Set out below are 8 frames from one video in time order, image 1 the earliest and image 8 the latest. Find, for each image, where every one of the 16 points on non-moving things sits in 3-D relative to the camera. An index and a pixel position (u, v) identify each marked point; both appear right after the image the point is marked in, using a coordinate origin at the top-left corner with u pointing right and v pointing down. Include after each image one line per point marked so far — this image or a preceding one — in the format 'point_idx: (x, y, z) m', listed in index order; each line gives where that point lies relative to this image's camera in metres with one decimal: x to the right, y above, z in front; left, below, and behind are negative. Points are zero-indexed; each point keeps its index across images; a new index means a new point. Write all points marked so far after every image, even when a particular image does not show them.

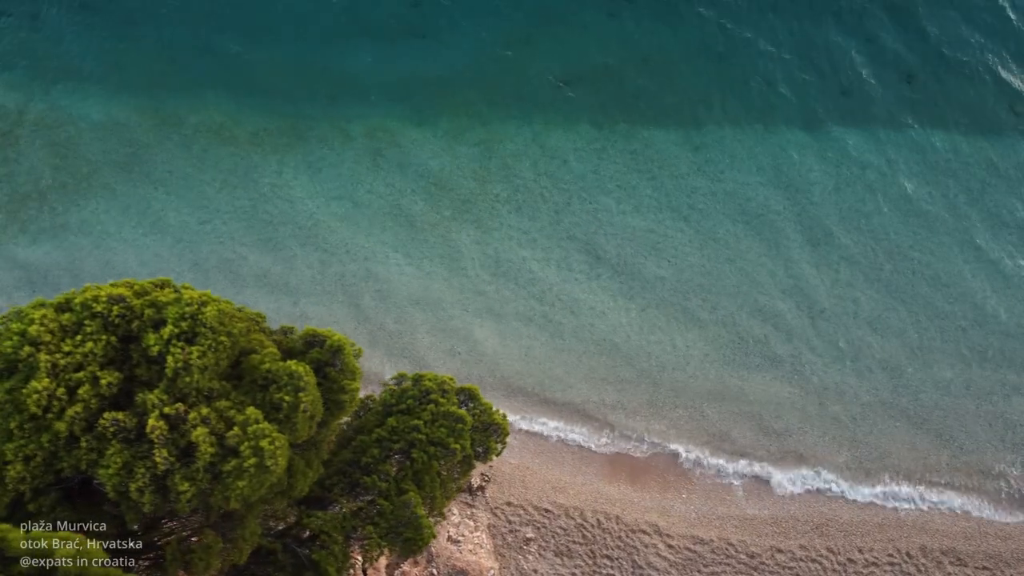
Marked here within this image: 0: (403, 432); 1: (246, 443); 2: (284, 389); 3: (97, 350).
0: (-2.6, -3.4, +16.3) m
1: (-4.7, -2.8, +12.5) m
2: (-4.3, -2.0, +13.3) m
3: (-7.7, -1.1, +12.8) m
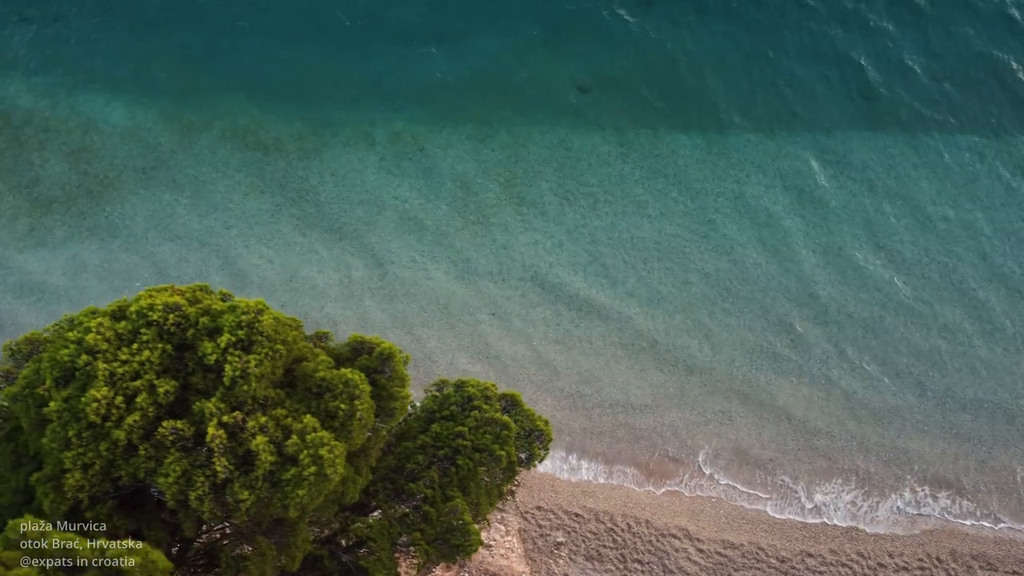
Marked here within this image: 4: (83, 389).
0: (-1.5, -3.6, +16.3) m
1: (-3.7, -3.0, +12.5) m
2: (-3.3, -2.1, +13.3) m
3: (-6.7, -1.3, +12.9) m
4: (-7.9, -1.9, +12.8) m
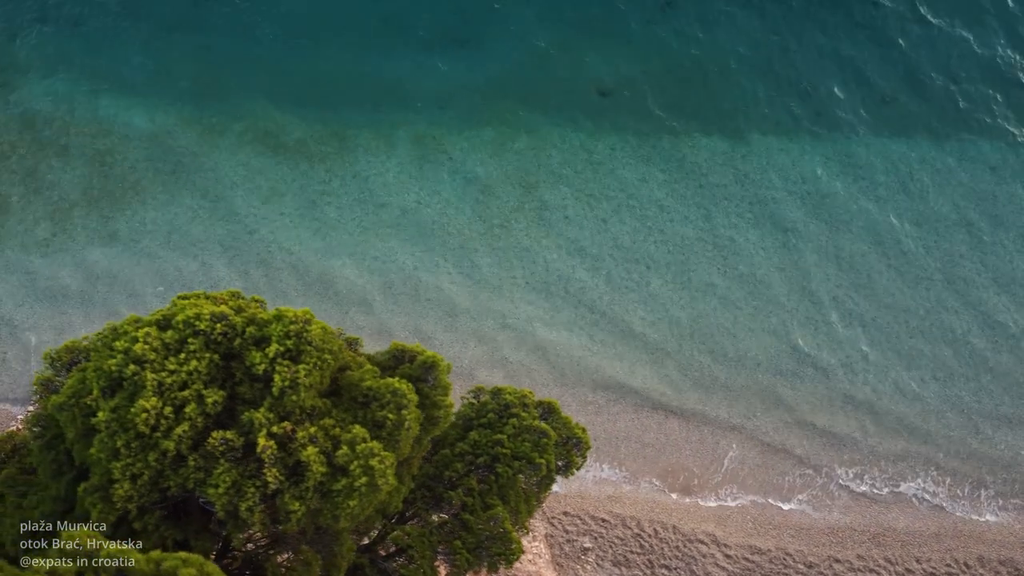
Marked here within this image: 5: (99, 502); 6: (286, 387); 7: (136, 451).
0: (-0.6, -3.7, +16.3) m
1: (-2.8, -3.1, +12.5) m
2: (-2.4, -2.3, +13.3) m
3: (-5.8, -1.5, +12.8) m
4: (-7.0, -2.0, +12.7) m
5: (-7.6, -3.9, +12.7) m
6: (-4.1, -1.8, +12.7) m
7: (-6.8, -3.0, +12.5) m
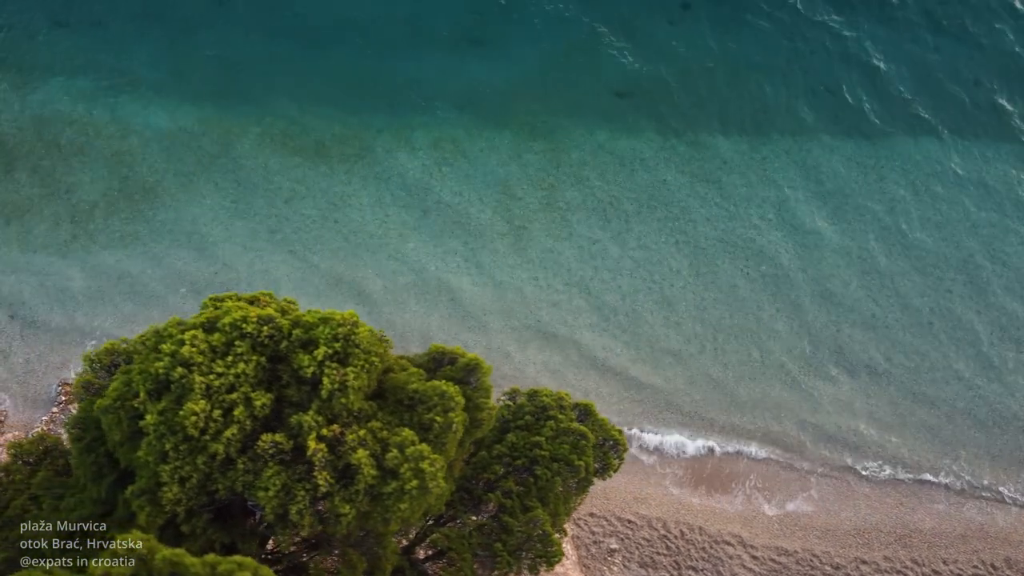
0: (+0.3, -3.8, +16.3) m
1: (-1.9, -3.2, +12.5) m
2: (-1.5, -2.3, +13.3) m
3: (-4.9, -1.5, +12.8) m
4: (-6.1, -2.1, +12.7) m
5: (-6.7, -4.0, +12.7) m
6: (-3.2, -1.9, +12.7) m
7: (-5.9, -3.0, +12.5) m
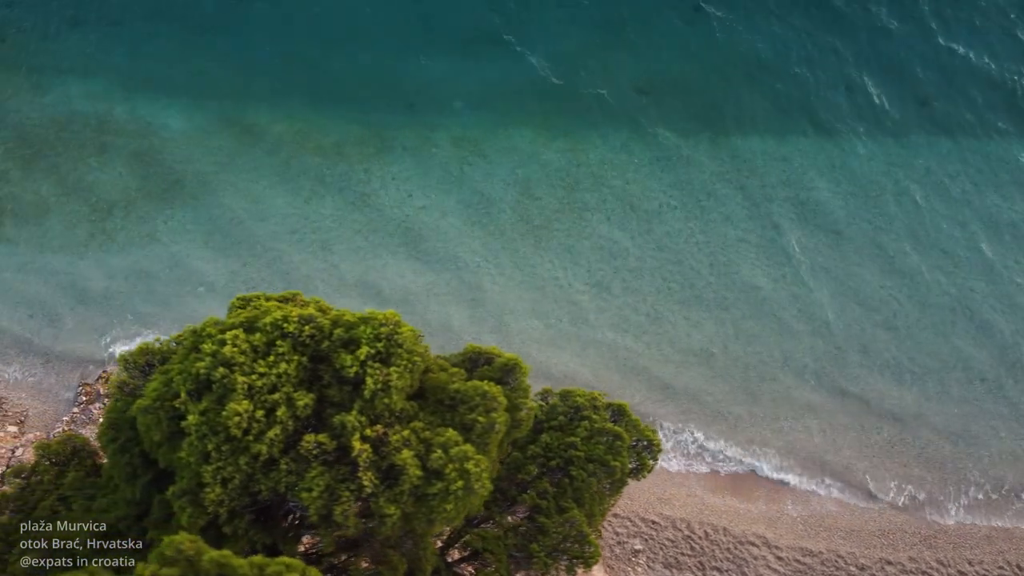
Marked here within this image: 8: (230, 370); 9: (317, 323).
0: (+1.1, -3.8, +16.2) m
1: (-1.1, -3.2, +12.4) m
2: (-0.7, -2.3, +13.2) m
3: (-4.1, -1.5, +12.7) m
4: (-5.3, -2.1, +12.6) m
5: (-5.9, -4.0, +12.6) m
6: (-2.4, -1.9, +12.6) m
7: (-5.1, -3.0, +12.4) m
8: (-5.1, -1.5, +12.6) m
9: (-3.7, -0.7, +13.2) m
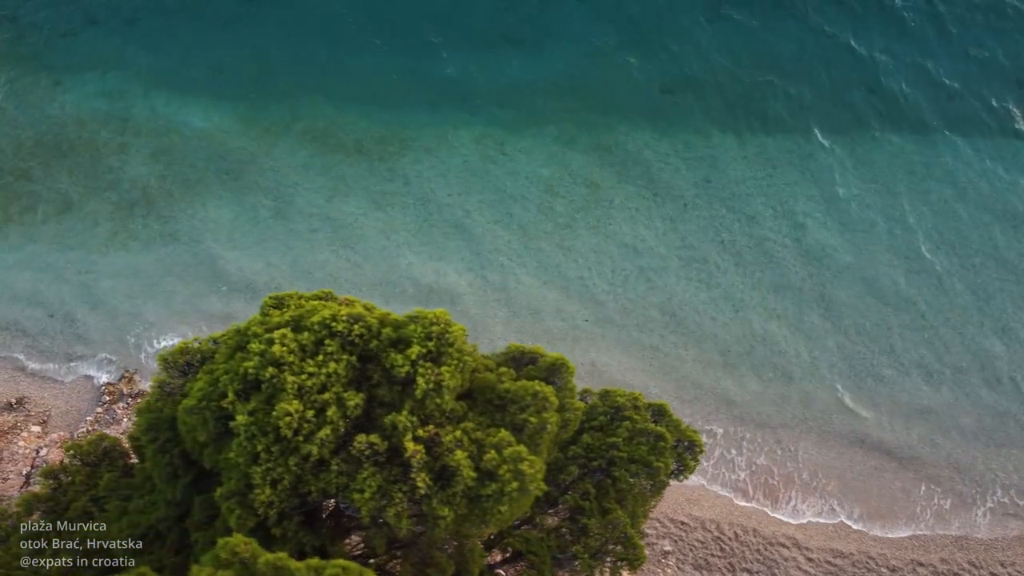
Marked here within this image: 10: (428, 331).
0: (+2.0, -3.7, +16.0) m
1: (-0.1, -3.1, +12.2) m
2: (+0.3, -2.3, +13.0) m
3: (-3.1, -1.5, +12.6) m
4: (-4.4, -2.0, +12.5) m
5: (-5.0, -3.9, +12.4) m
6: (-1.5, -1.8, +12.4) m
7: (-4.2, -3.0, +12.3) m
8: (-4.2, -1.5, +12.4) m
9: (-2.8, -0.6, +13.0) m
10: (-1.6, -0.8, +12.8) m
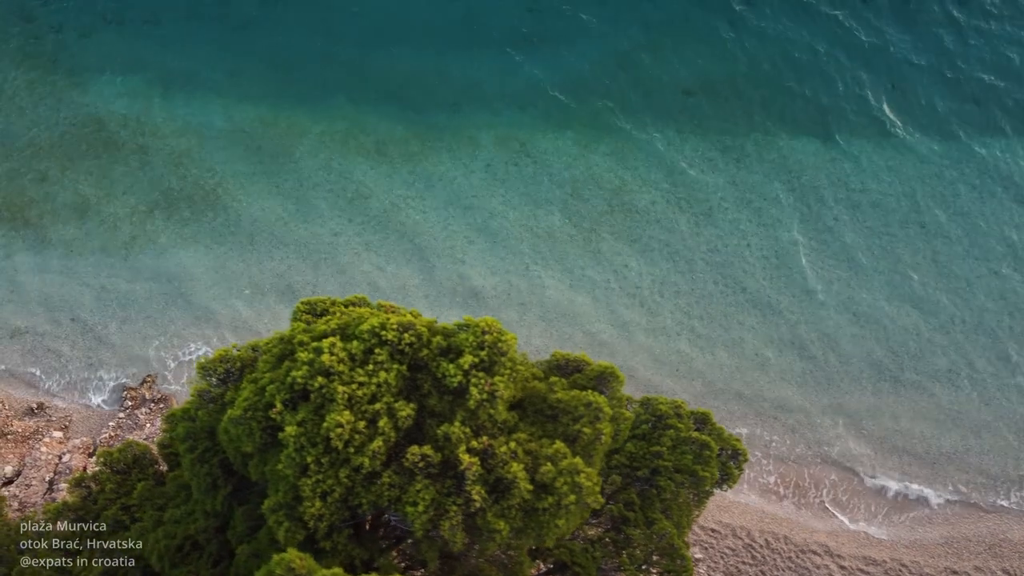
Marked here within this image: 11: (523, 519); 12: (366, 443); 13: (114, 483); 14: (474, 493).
0: (+3.0, -3.9, +15.8) m
1: (+0.8, -3.3, +11.9) m
2: (+1.2, -2.4, +12.8) m
3: (-2.2, -1.6, +12.3) m
4: (-3.4, -2.2, +12.2) m
5: (-4.0, -4.1, +12.1) m
6: (-0.5, -2.0, +12.2) m
7: (-3.2, -3.1, +12.0) m
8: (-3.2, -1.6, +12.2) m
9: (-1.8, -0.8, +12.7) m
10: (-0.6, -0.9, +12.6) m
11: (+0.2, -4.0, +11.9) m
12: (-2.5, -2.7, +12.0) m
13: (-9.2, -4.6, +16.1) m
14: (-0.6, -3.4, +11.6) m
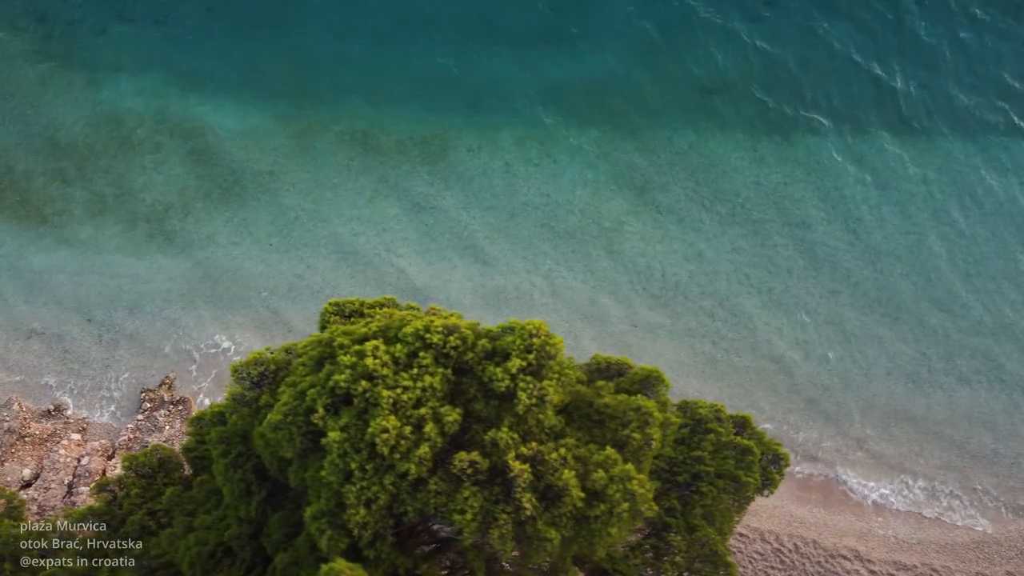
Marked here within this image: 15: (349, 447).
0: (+3.9, -3.9, +15.4) m
1: (+1.7, -3.3, +11.6) m
2: (+2.1, -2.5, +12.4) m
3: (-1.3, -1.7, +12.0) m
4: (-2.6, -2.2, +11.9) m
5: (-3.2, -4.1, +11.8) m
6: (+0.3, -2.0, +11.8) m
7: (-2.4, -3.2, +11.7) m
8: (-2.4, -1.6, +11.8) m
9: (-1.0, -0.8, +12.4) m
10: (+0.2, -1.0, +12.2) m
11: (+1.0, -4.0, +11.6) m
12: (-1.7, -2.7, +11.6) m
13: (-8.3, -4.6, +15.8) m
14: (+0.2, -3.5, +11.3) m
15: (-2.7, -2.7, +11.7) m
